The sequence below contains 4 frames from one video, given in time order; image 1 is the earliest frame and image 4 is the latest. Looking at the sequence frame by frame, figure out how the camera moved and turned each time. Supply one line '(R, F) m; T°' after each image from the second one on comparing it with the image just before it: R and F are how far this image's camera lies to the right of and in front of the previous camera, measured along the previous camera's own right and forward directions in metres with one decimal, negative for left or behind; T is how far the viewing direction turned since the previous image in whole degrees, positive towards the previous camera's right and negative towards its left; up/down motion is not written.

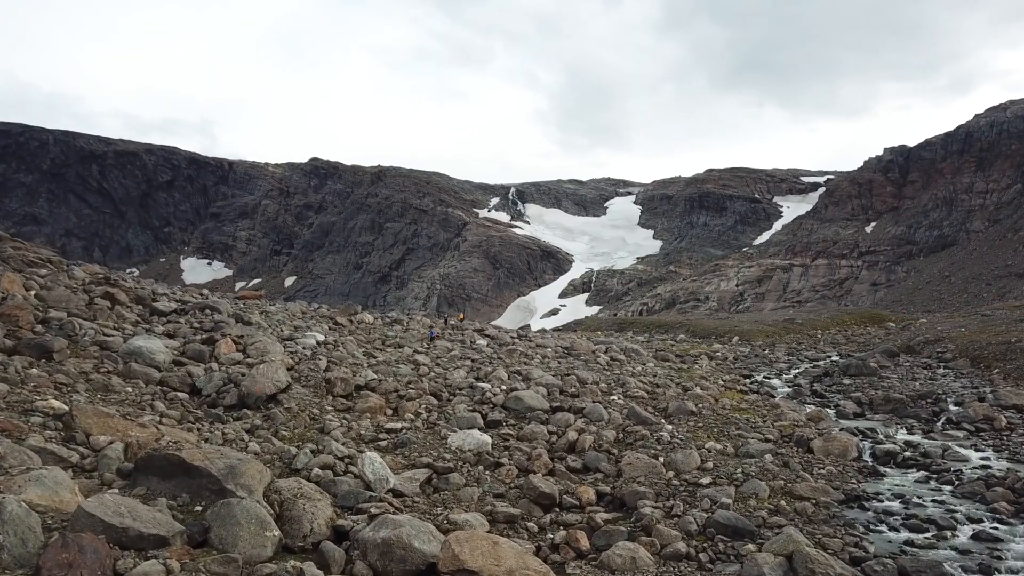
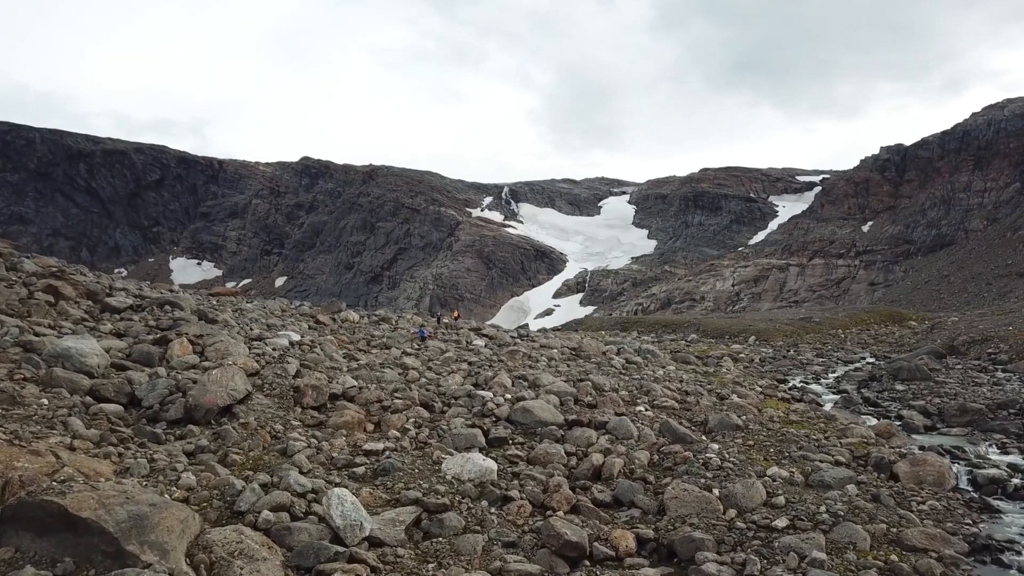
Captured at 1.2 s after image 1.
(-0.2, +2.5) m; +1°
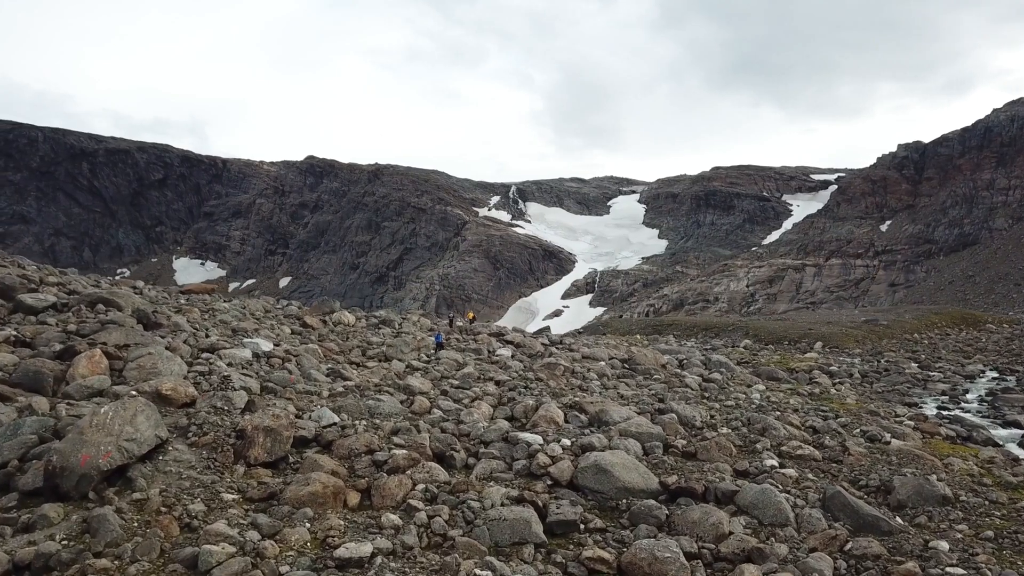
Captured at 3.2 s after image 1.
(-0.6, +4.5) m; 0°
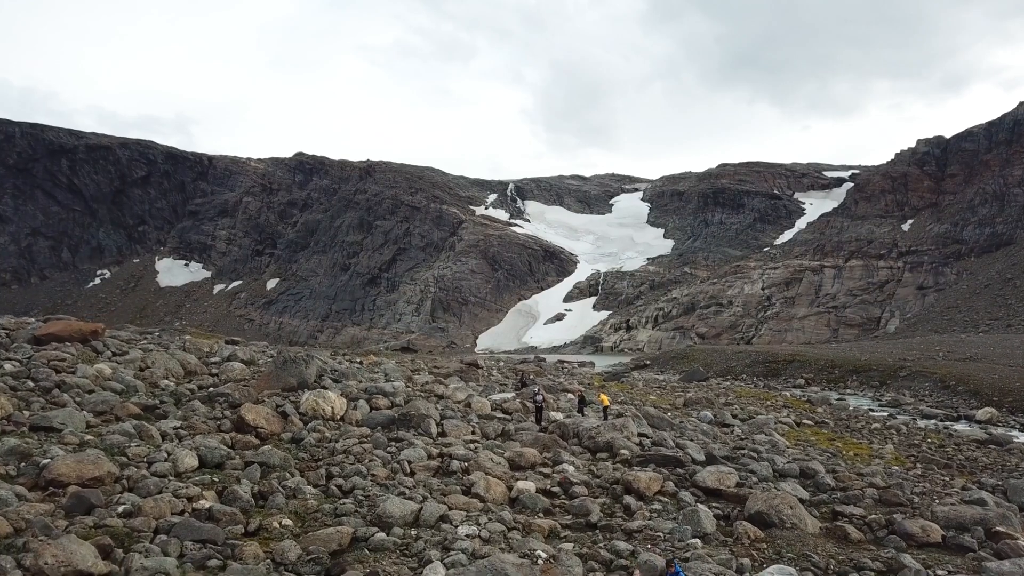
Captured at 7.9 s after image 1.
(-2.1, +10.8) m; +1°
